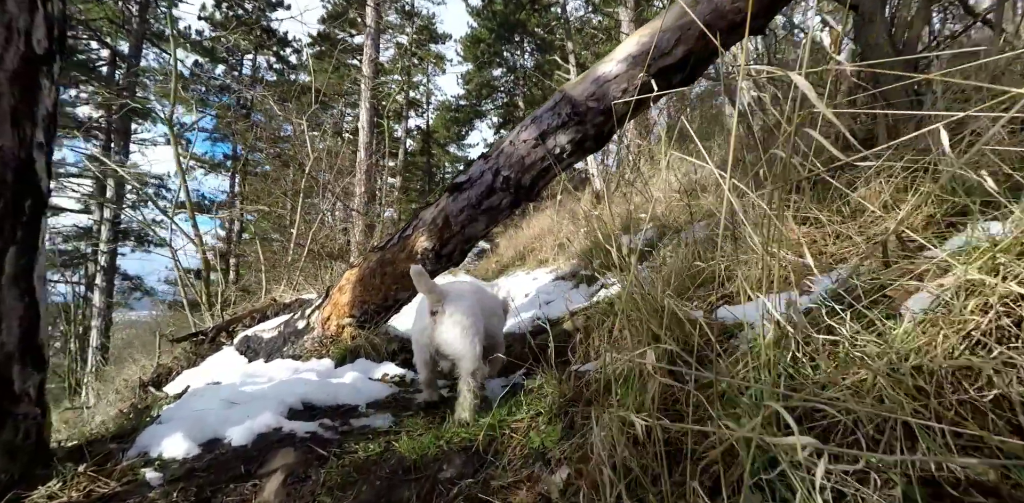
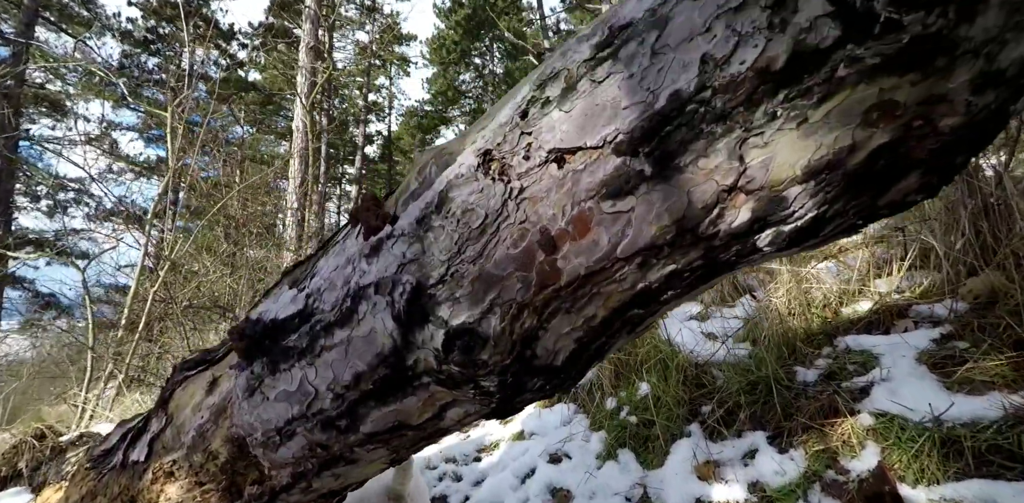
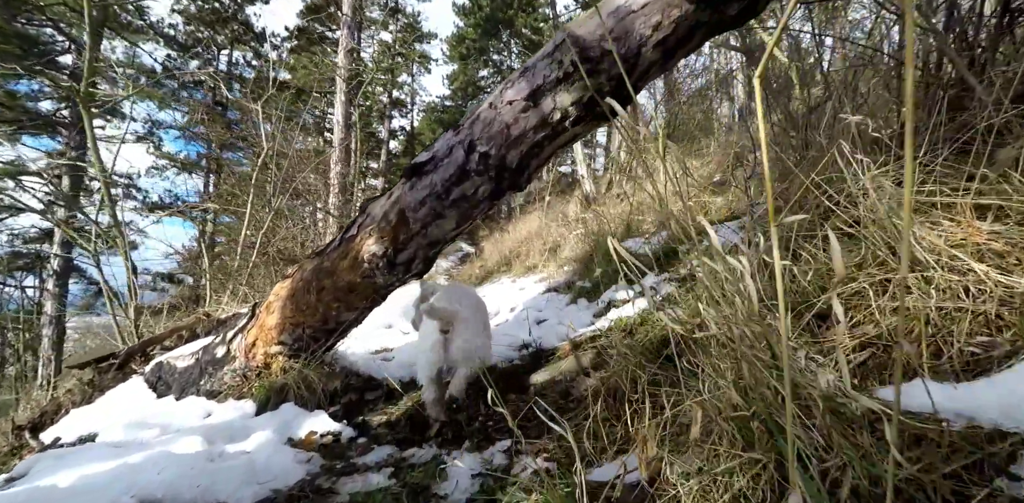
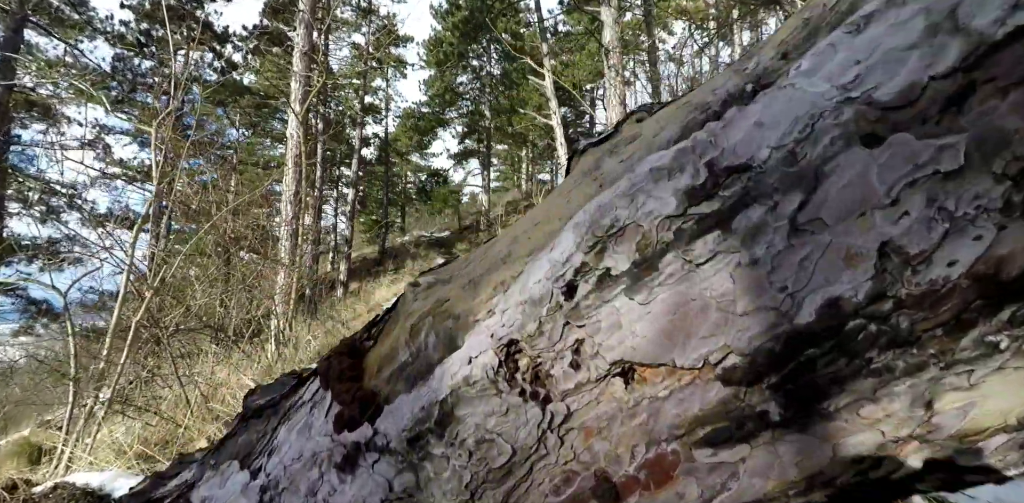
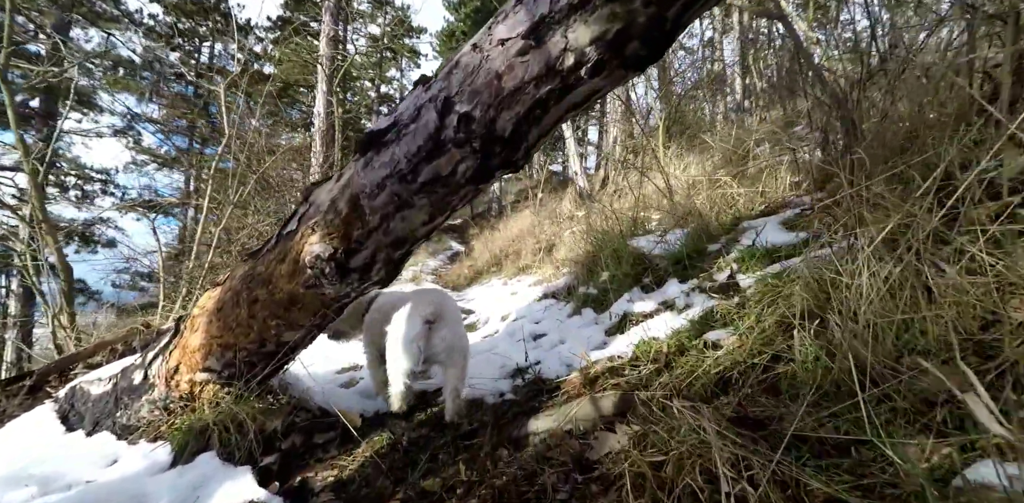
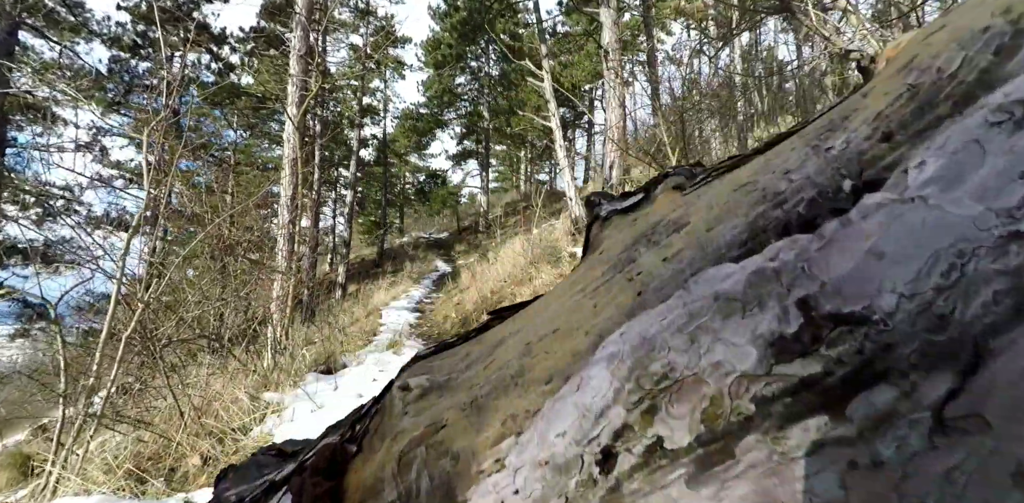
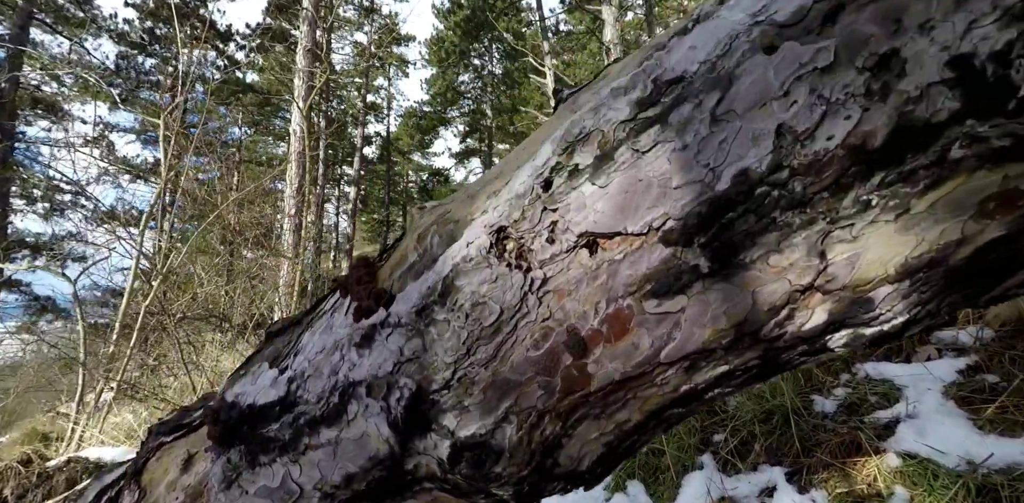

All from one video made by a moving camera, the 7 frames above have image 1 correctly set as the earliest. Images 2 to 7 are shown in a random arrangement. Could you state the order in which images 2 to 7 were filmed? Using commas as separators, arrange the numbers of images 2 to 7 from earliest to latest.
3, 5, 2, 7, 4, 6
